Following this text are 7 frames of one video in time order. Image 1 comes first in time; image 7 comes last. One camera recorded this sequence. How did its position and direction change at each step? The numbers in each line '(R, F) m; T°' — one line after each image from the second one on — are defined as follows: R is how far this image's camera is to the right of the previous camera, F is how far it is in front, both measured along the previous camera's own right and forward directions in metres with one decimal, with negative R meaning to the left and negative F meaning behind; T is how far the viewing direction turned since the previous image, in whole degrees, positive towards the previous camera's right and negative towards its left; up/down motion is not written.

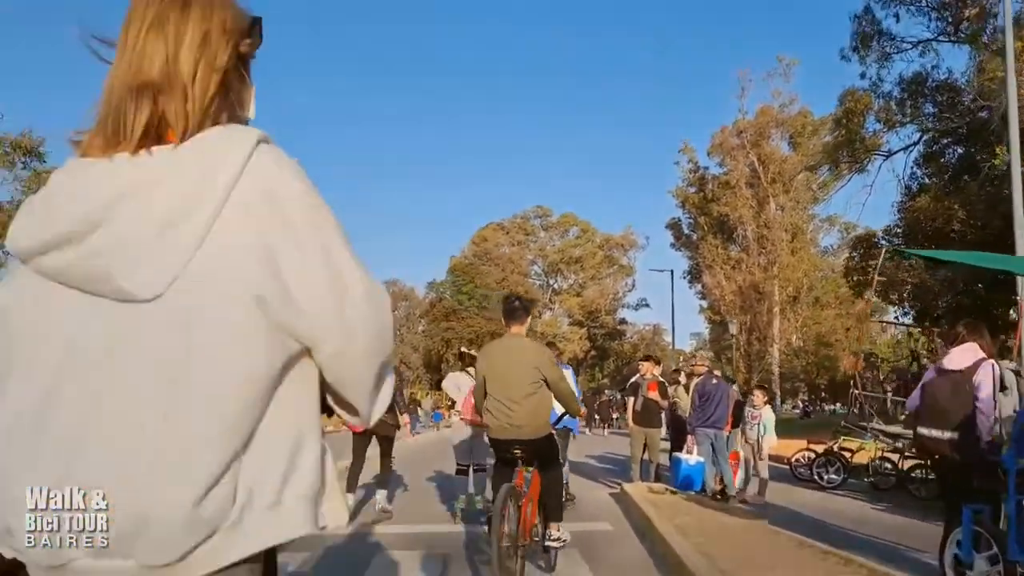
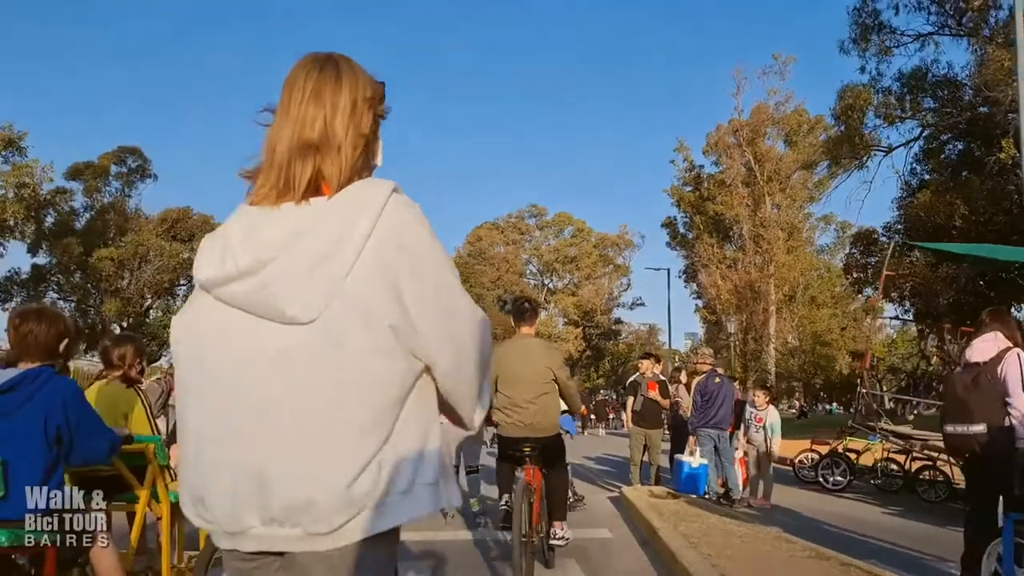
(0.0, +0.2) m; 0°
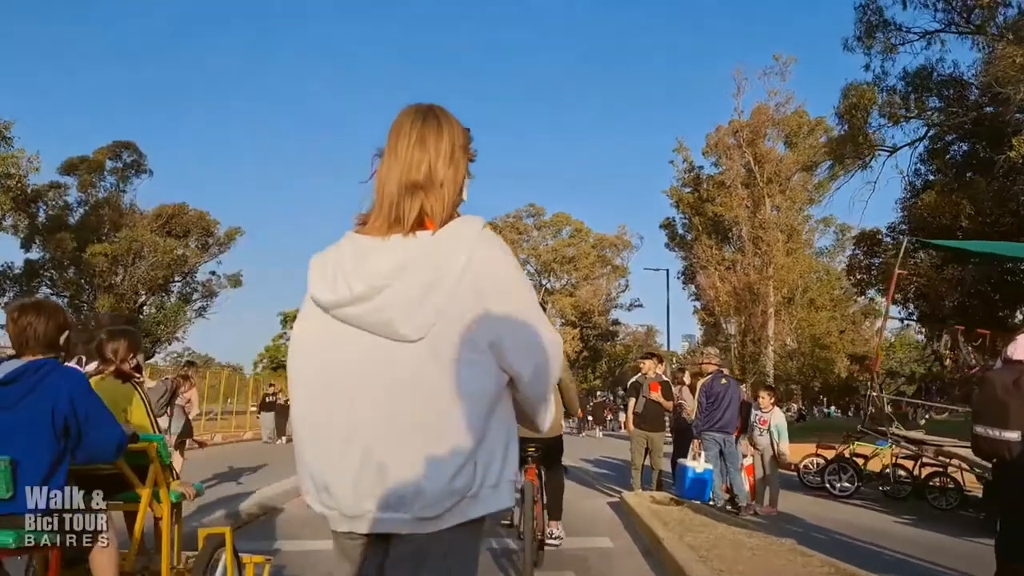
(0.0, +0.2) m; 0°
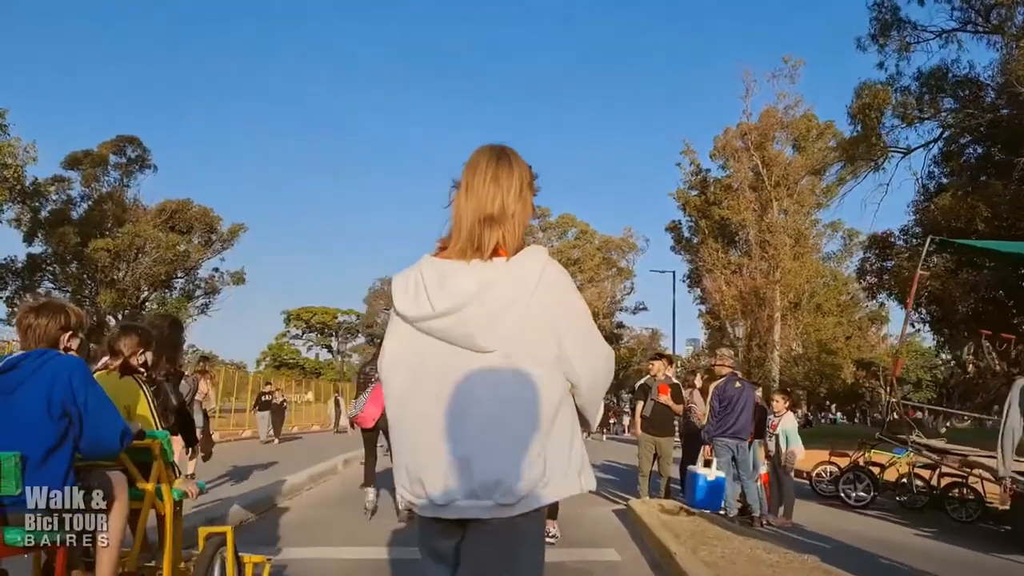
(0.0, +0.2) m; 0°
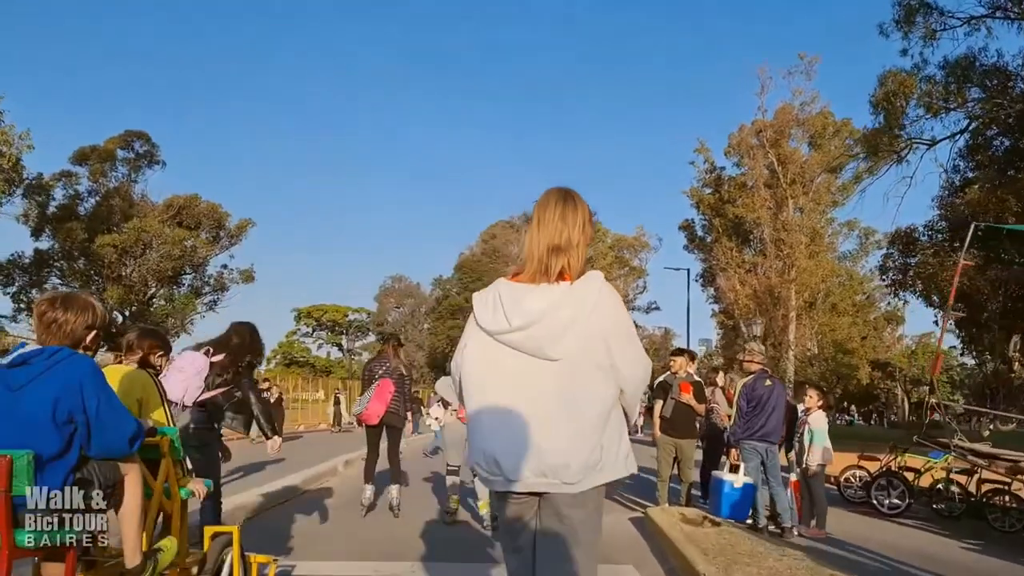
(0.0, +0.3) m; -1°
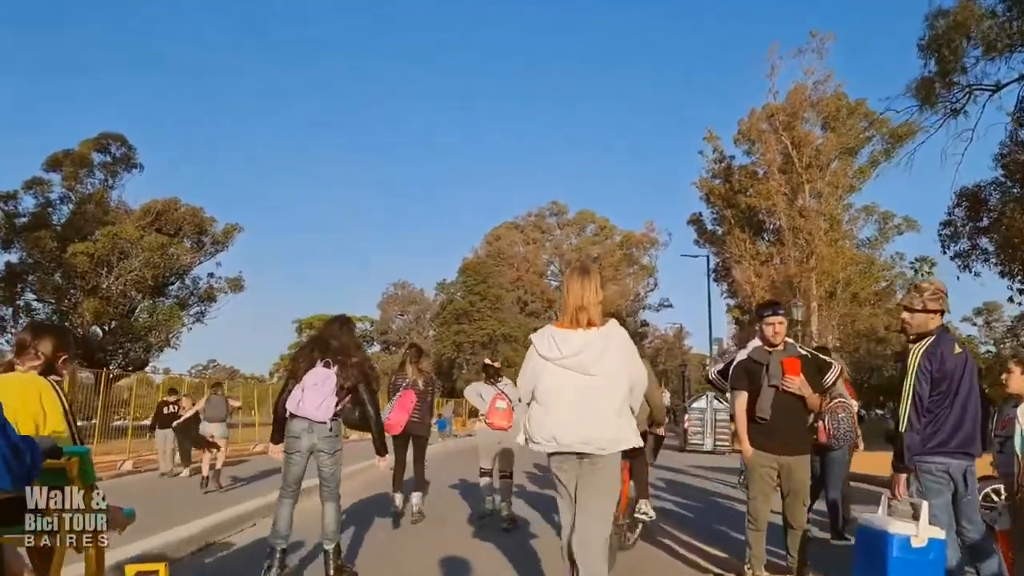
(+0.1, +1.4) m; 0°
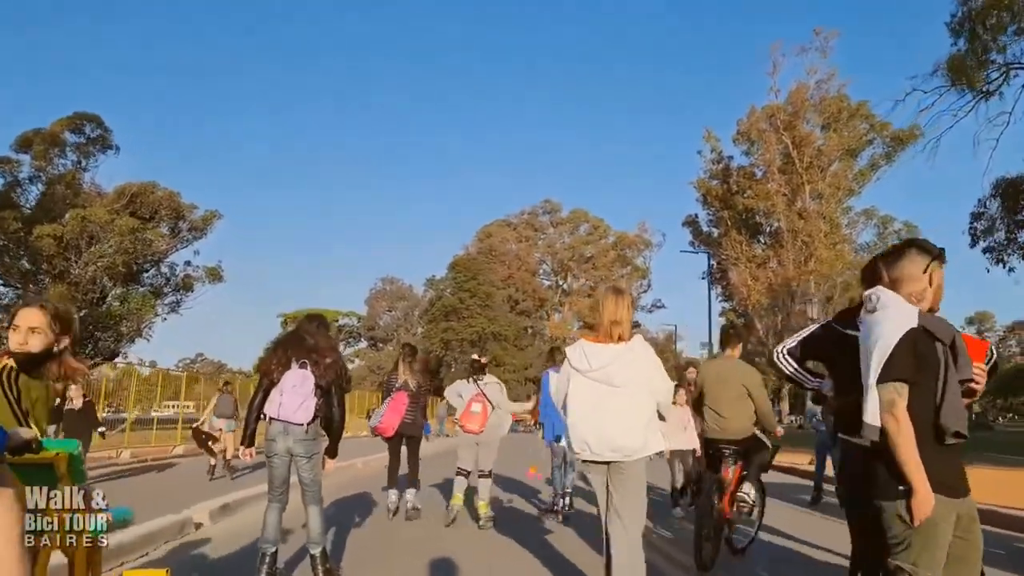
(+0.1, +0.8) m; 0°
